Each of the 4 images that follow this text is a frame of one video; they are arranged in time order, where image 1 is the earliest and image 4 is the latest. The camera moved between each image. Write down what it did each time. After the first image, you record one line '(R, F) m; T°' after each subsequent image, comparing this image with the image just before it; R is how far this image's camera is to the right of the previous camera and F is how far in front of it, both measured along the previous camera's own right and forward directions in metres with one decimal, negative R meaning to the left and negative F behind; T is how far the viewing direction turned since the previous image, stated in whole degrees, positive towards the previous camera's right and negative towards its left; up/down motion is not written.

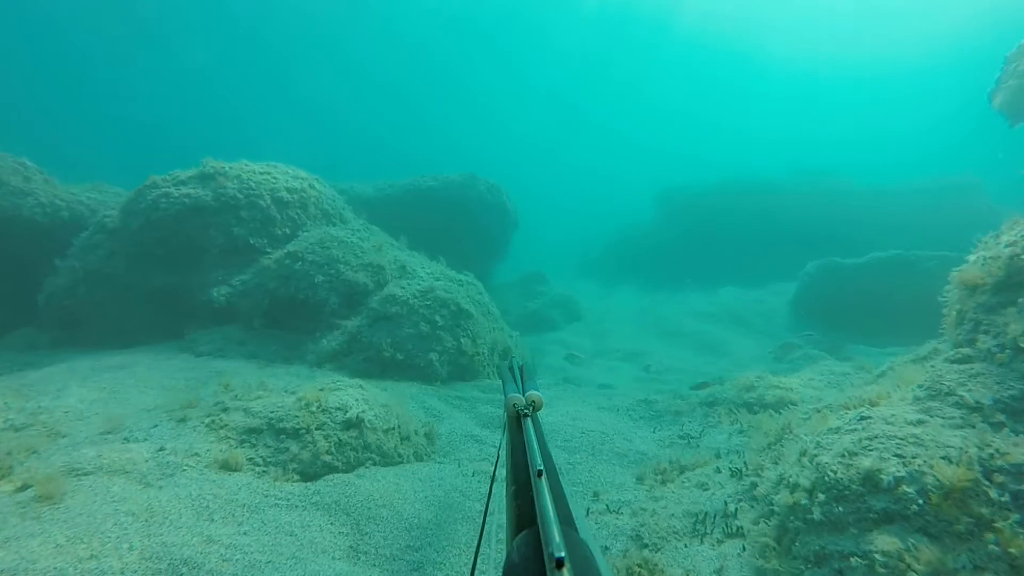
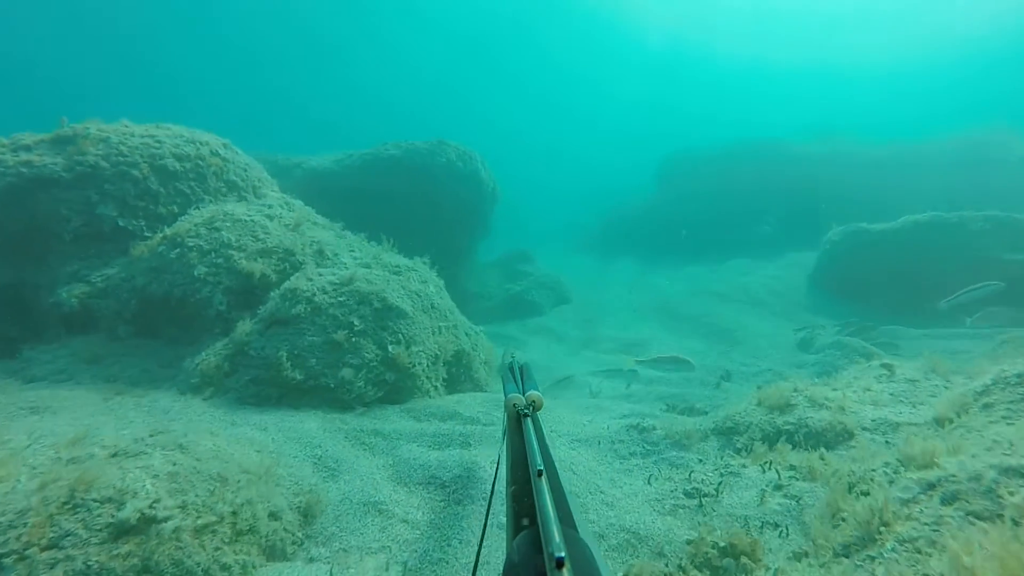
(+0.5, +1.8) m; 0°
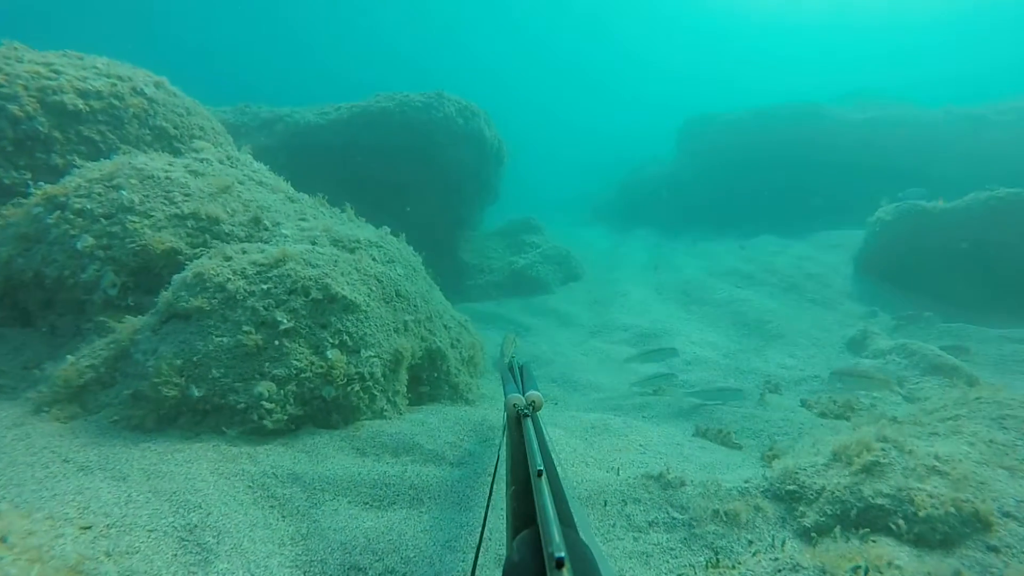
(+0.2, +1.4) m; -1°
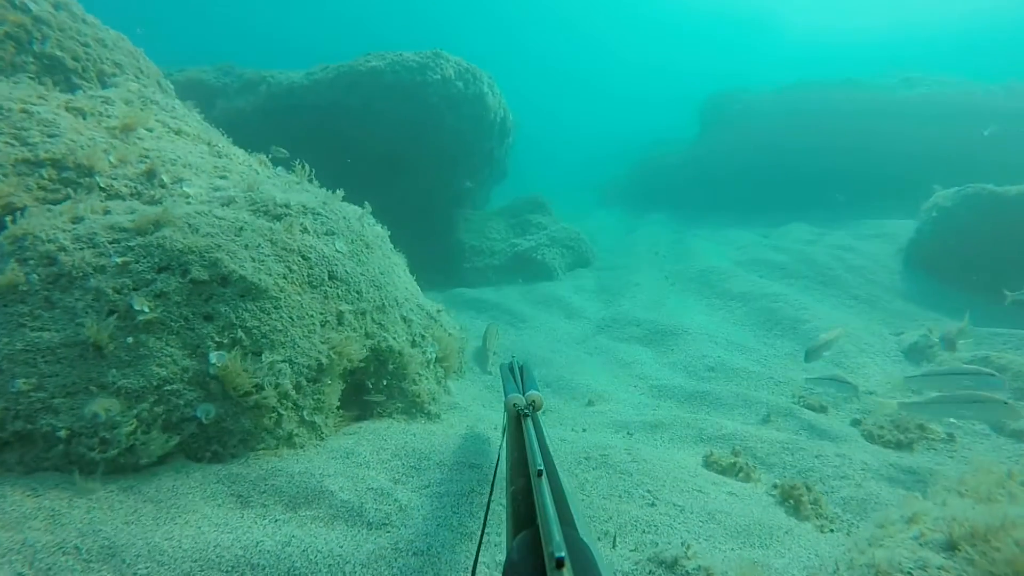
(+0.2, +1.2) m; -1°
